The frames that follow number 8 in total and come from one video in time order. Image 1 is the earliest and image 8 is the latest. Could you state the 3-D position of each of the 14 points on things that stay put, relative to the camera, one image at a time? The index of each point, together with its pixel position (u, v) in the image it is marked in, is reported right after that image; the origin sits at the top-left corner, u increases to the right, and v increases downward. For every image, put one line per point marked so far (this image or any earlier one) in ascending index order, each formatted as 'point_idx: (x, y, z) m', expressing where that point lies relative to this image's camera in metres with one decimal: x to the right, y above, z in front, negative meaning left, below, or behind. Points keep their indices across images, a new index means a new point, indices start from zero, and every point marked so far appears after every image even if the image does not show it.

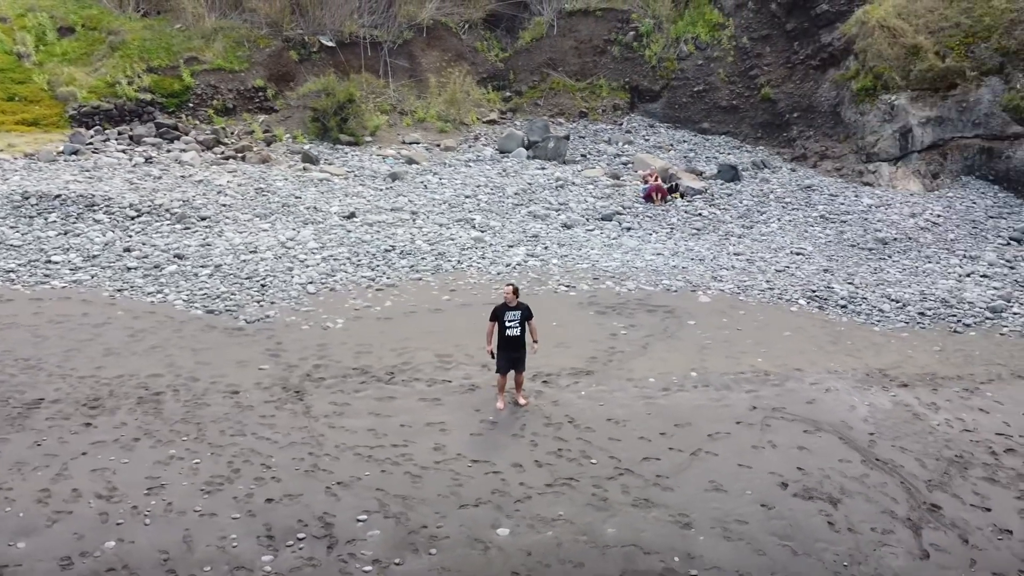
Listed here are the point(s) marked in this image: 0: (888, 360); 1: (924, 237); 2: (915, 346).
0: (+4.4, -0.8, +9.5) m
1: (+7.2, +0.9, +14.2) m
2: (+5.0, -0.7, +10.0) m
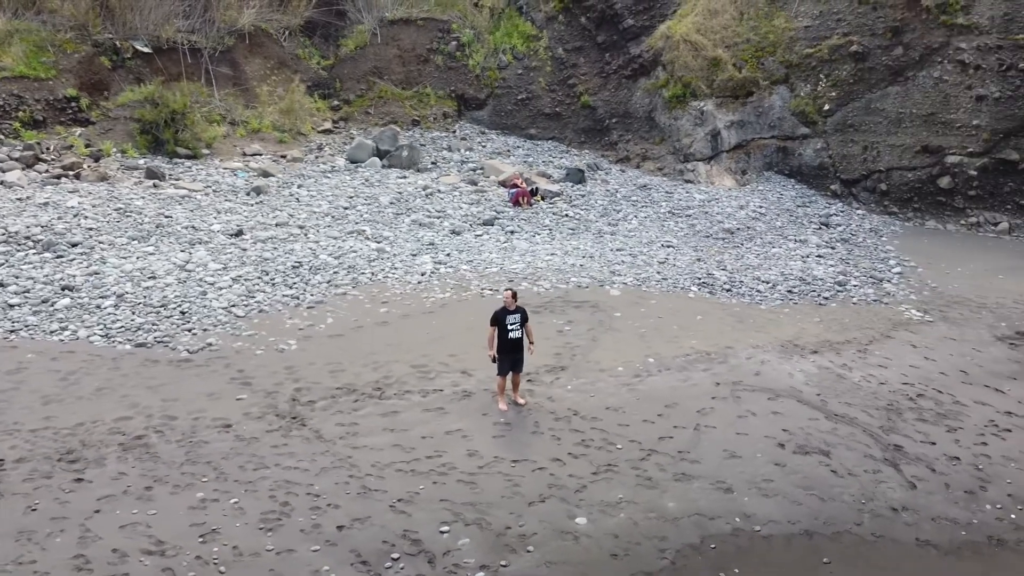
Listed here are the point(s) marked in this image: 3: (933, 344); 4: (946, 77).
0: (+3.8, -0.6, +11.0) m
1: (+5.0, +1.3, +16.3) m
2: (+4.2, -0.4, +11.7) m
3: (+5.6, -0.8, +10.9) m
4: (+9.9, +4.8, +18.5) m
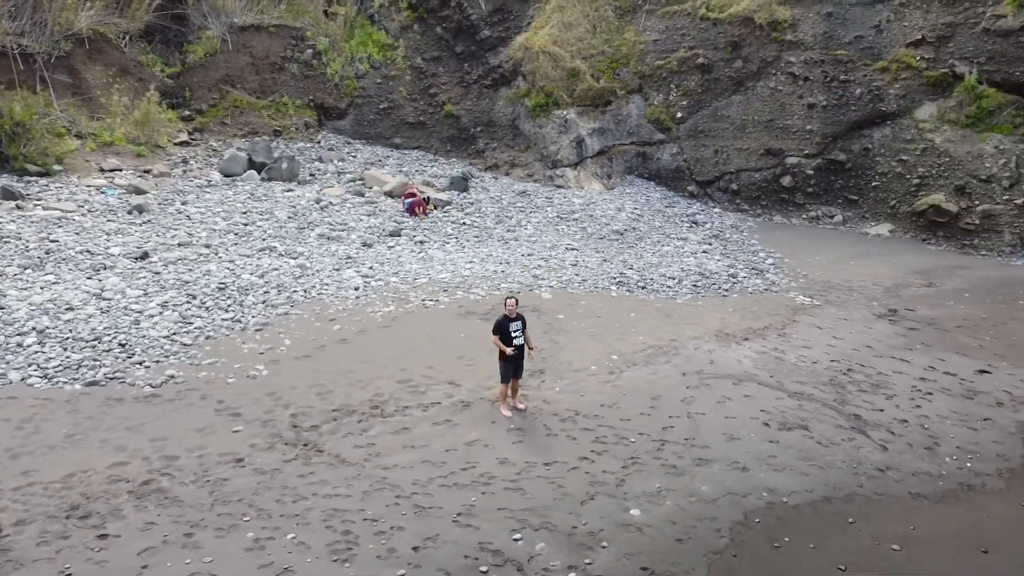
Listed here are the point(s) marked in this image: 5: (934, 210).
0: (+3.0, -0.5, +12.0) m
1: (+2.8, +1.3, +17.4) m
2: (+3.2, -0.3, +12.7) m
3: (+4.8, -0.6, +12.3) m
4: (+6.9, +5.1, +20.7) m
5: (+9.2, +1.7, +18.0) m
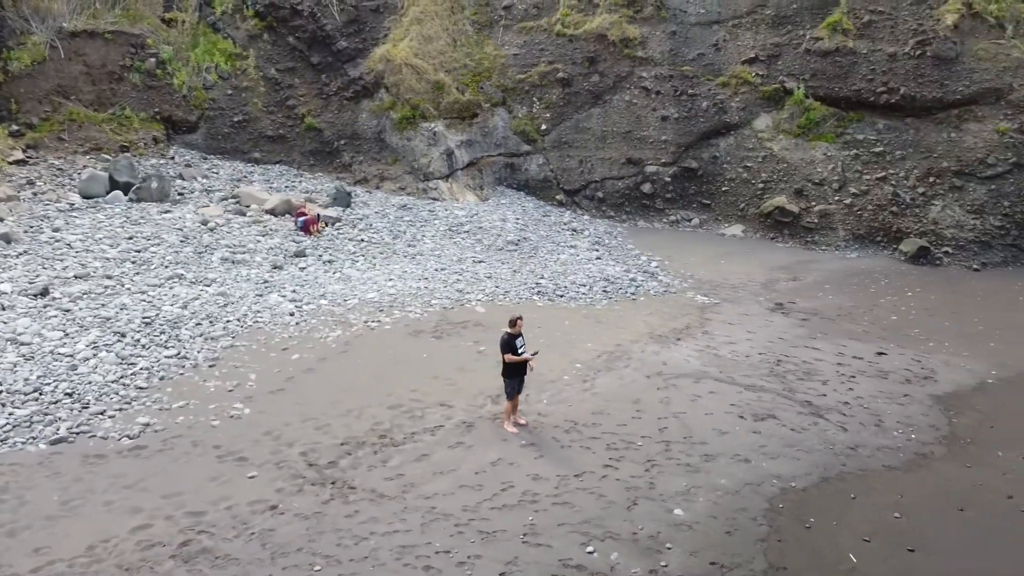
0: (+2.0, -0.6, +12.7) m
1: (+0.4, +1.1, +17.8) m
2: (+2.1, -0.4, +13.4) m
3: (+3.7, -0.5, +13.4) m
4: (+3.4, +5.1, +22.1) m
5: (+6.5, +1.9, +20.0) m
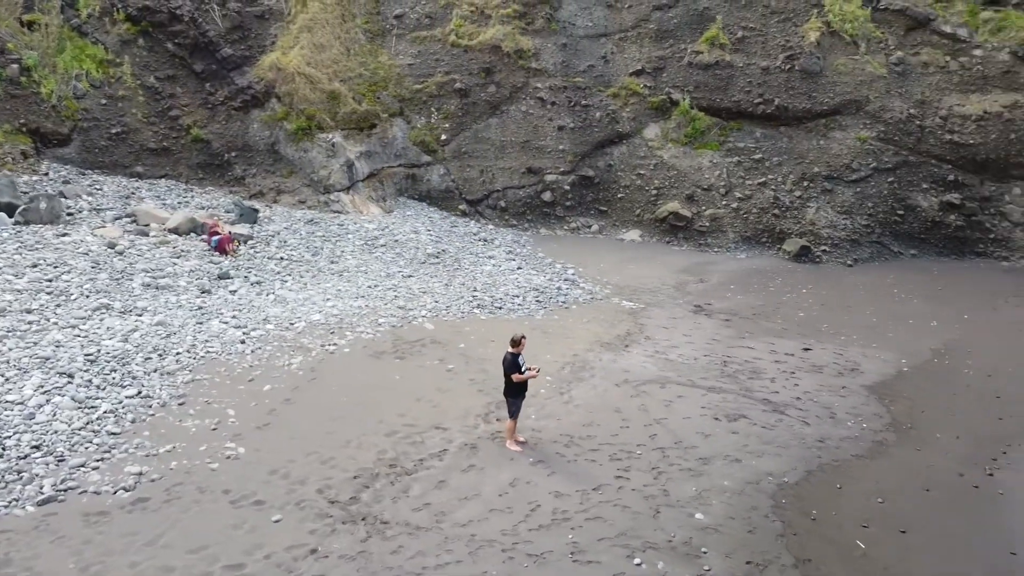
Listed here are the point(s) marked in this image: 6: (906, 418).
0: (+1.2, -0.7, +13.0) m
1: (-1.4, +0.9, +17.8) m
2: (+1.1, -0.6, +13.7) m
3: (+2.7, -0.6, +14.0) m
4: (+0.6, +4.9, +22.5) m
5: (+4.1, +1.9, +21.0) m
6: (+5.1, -1.7, +10.5) m
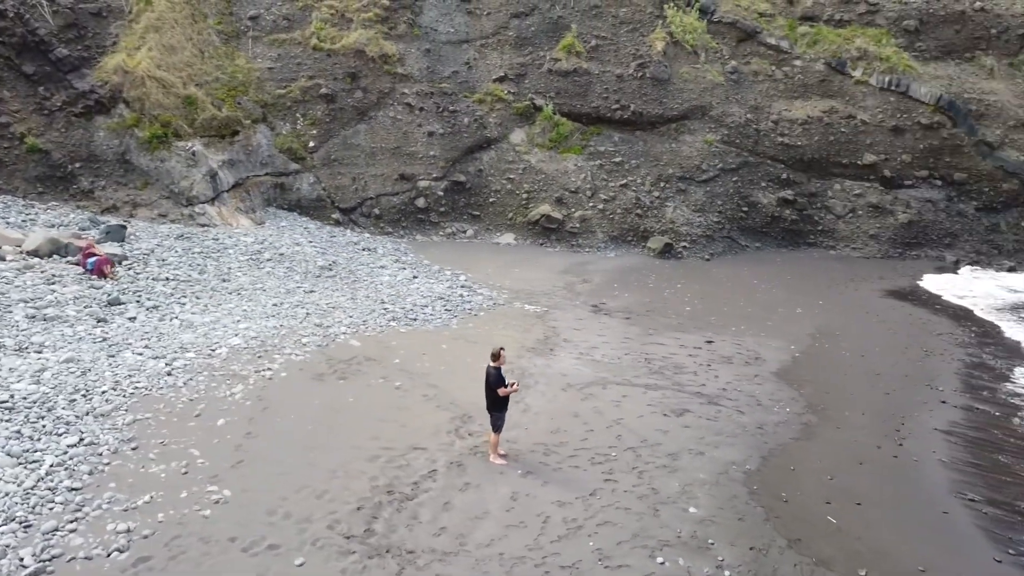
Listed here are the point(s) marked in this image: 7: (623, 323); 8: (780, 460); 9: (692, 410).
0: (0.0, -0.9, +13.2) m
1: (-3.7, +0.6, +17.2) m
2: (-0.3, -0.7, +13.9) m
3: (+1.2, -0.7, +14.5) m
4: (-3.1, +4.7, +22.2) m
5: (+0.9, +1.8, +21.6) m
6: (+4.3, -1.6, +11.6) m
7: (+2.0, -0.6, +15.0) m
8: (+3.1, -2.0, +9.4) m
9: (+2.3, -1.6, +10.5) m
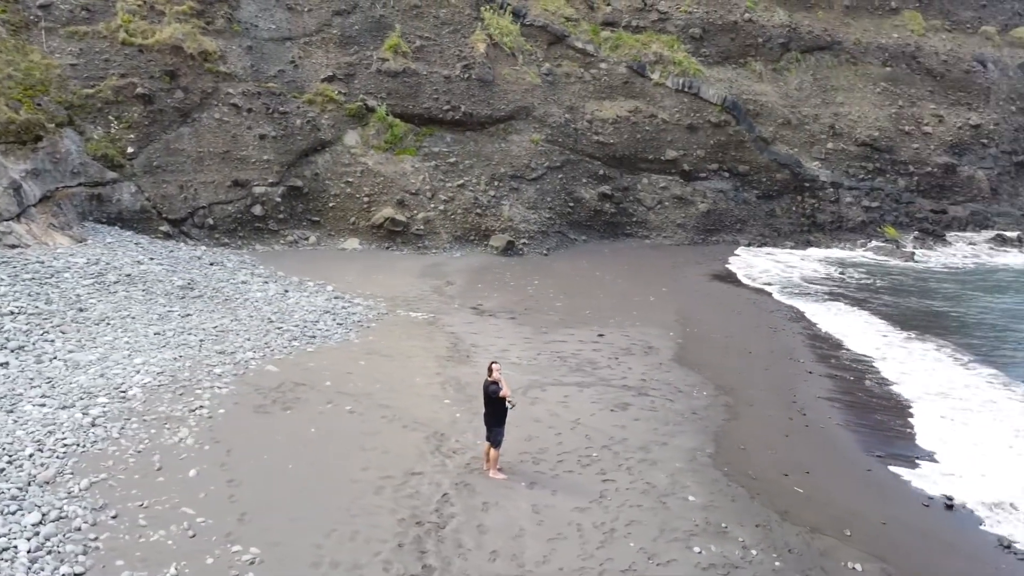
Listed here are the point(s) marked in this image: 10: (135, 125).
0: (-1.4, -1.0, +12.9) m
1: (-6.2, +0.2, +15.8) m
2: (-1.9, -0.9, +13.5) m
3: (-0.6, -0.8, +14.5) m
4: (-7.3, +4.3, +20.7) m
5: (-3.2, +1.7, +21.3) m
6: (+3.2, -1.4, +12.7) m
7: (0.0, -0.7, +15.3) m
8: (+2.7, -1.9, +10.2) m
9: (+1.6, -1.6, +11.1) m
10: (-9.0, +3.9, +19.3) m
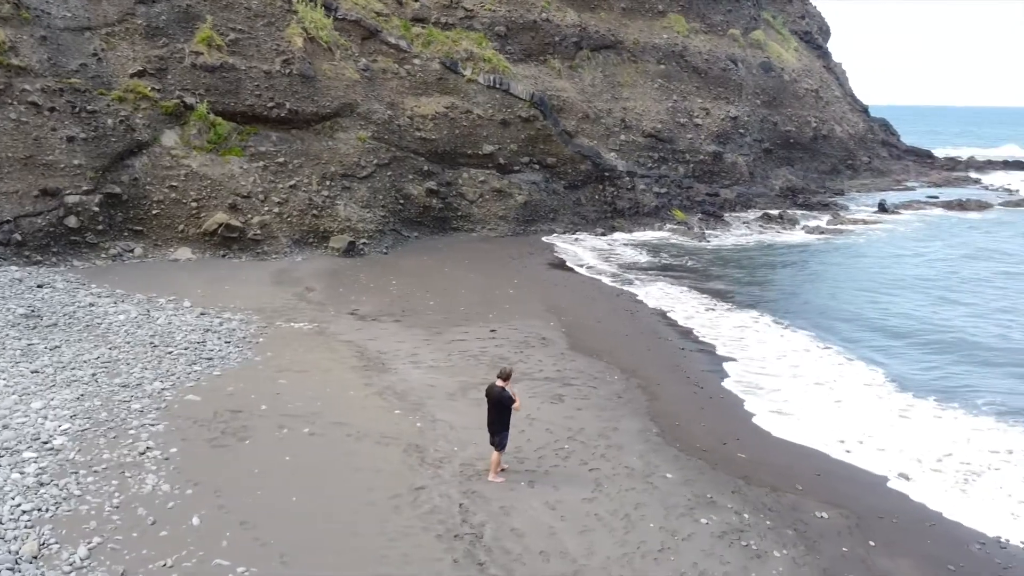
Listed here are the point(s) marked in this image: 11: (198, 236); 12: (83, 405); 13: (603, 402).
0: (-2.7, -1.2, +12.5) m
1: (-8.2, -0.2, +13.8) m
2: (-3.4, -1.0, +12.9) m
3: (-2.4, -0.8, +14.2) m
4: (-10.9, +3.8, +18.1) m
5: (-7.0, +1.5, +19.9) m
6: (+1.8, -1.3, +13.6) m
7: (-2.1, -0.7, +15.2) m
8: (+2.0, -1.8, +11.1) m
9: (+0.7, -1.5, +11.6) m
10: (-12.2, +3.2, +16.3) m
11: (-7.5, +1.2, +19.8) m
12: (-5.1, -1.4, +9.5) m
13: (+1.3, -1.6, +11.5) m
